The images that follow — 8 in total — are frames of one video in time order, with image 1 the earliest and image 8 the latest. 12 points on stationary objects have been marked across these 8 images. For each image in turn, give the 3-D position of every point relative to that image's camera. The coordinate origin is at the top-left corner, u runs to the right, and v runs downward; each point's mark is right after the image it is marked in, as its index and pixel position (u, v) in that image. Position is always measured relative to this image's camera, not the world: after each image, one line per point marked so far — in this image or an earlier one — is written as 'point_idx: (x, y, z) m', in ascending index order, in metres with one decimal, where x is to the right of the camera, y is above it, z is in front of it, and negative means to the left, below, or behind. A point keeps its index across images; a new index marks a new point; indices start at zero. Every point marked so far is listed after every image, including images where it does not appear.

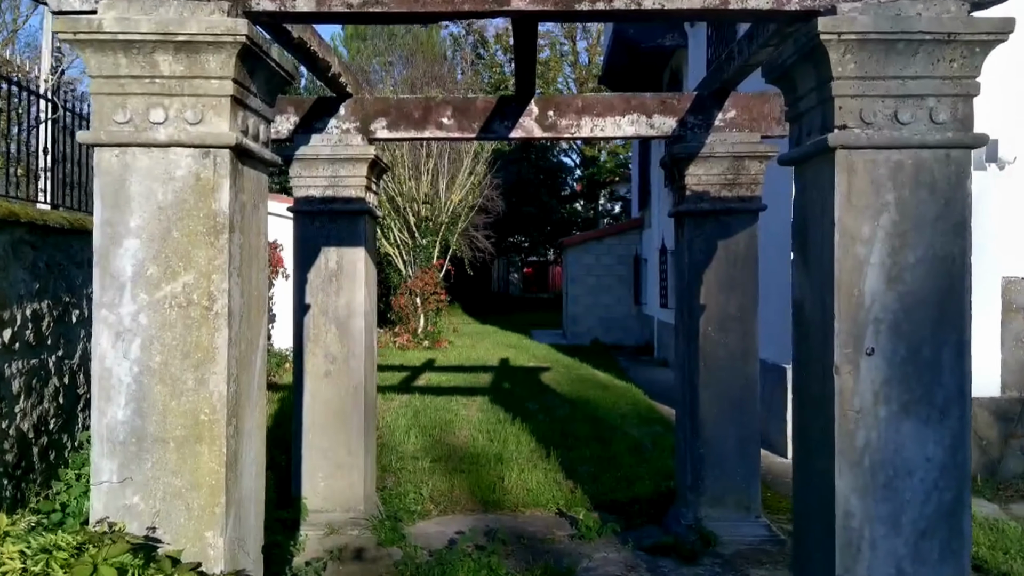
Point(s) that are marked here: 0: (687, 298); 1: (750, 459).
0: (+1.5, -0.1, +4.9) m
1: (+2.0, -1.4, +4.9) m
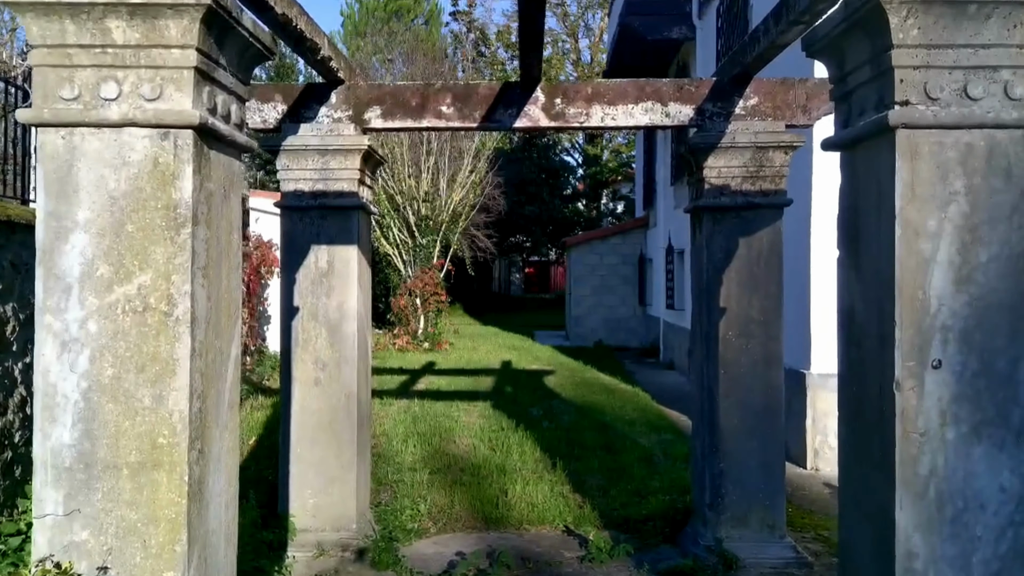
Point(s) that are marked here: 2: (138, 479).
0: (+1.5, -0.1, +4.6) m
1: (+2.0, -1.4, +4.5) m
2: (-1.5, -0.7, +2.3) m
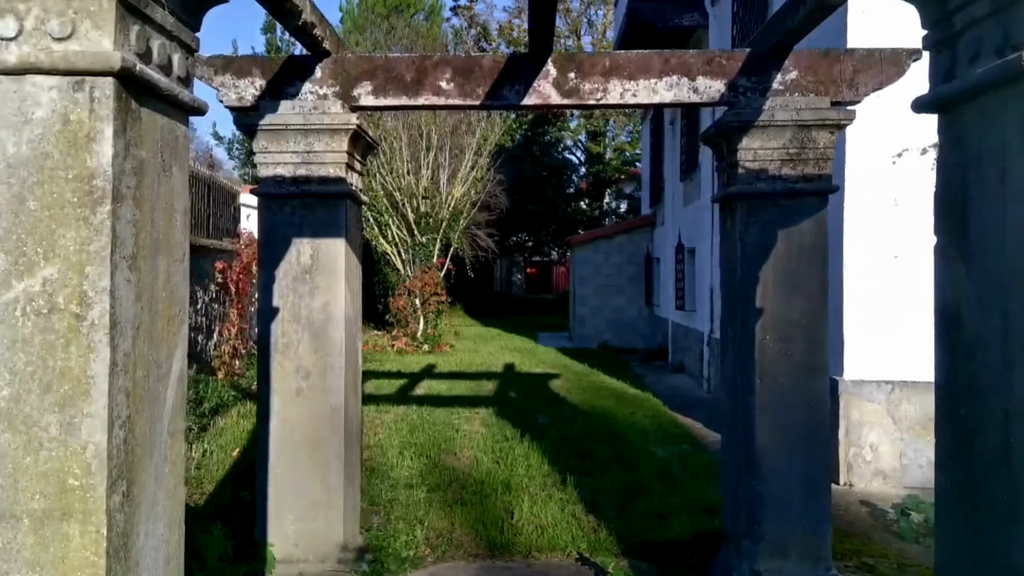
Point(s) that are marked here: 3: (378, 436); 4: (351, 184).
0: (+1.5, -0.1, +4.0) m
1: (+2.0, -1.4, +4.0) m
2: (-1.4, -0.7, +1.8) m
3: (-1.6, -1.7, +6.9) m
4: (-1.1, +0.7, +4.2) m
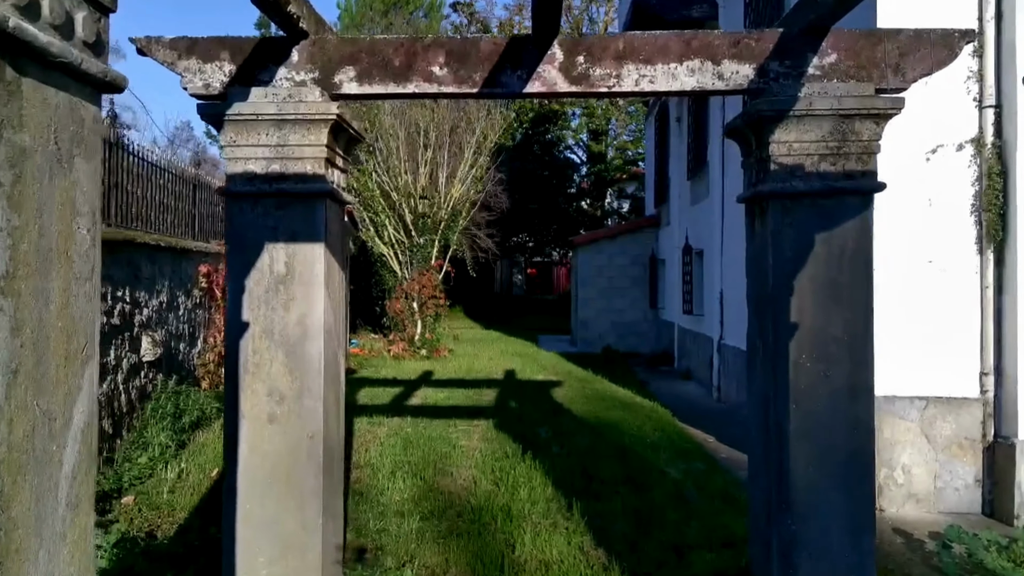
0: (+1.6, -0.1, +3.5) m
1: (+2.1, -1.5, +3.5) m
2: (-1.4, -0.8, +1.3) m
3: (-1.5, -1.8, +6.4) m
4: (-1.1, +0.7, +3.7) m
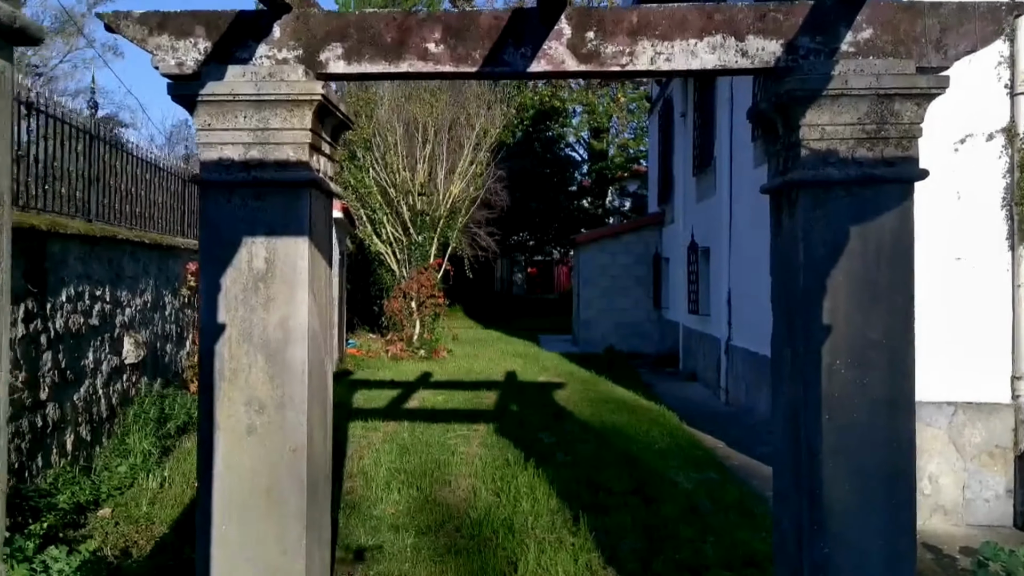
0: (+1.6, -0.1, +3.2) m
1: (+2.1, -1.5, +3.2) m
2: (-1.4, -0.8, +1.0) m
3: (-1.5, -1.8, +6.1) m
4: (-1.1, +0.7, +3.4) m
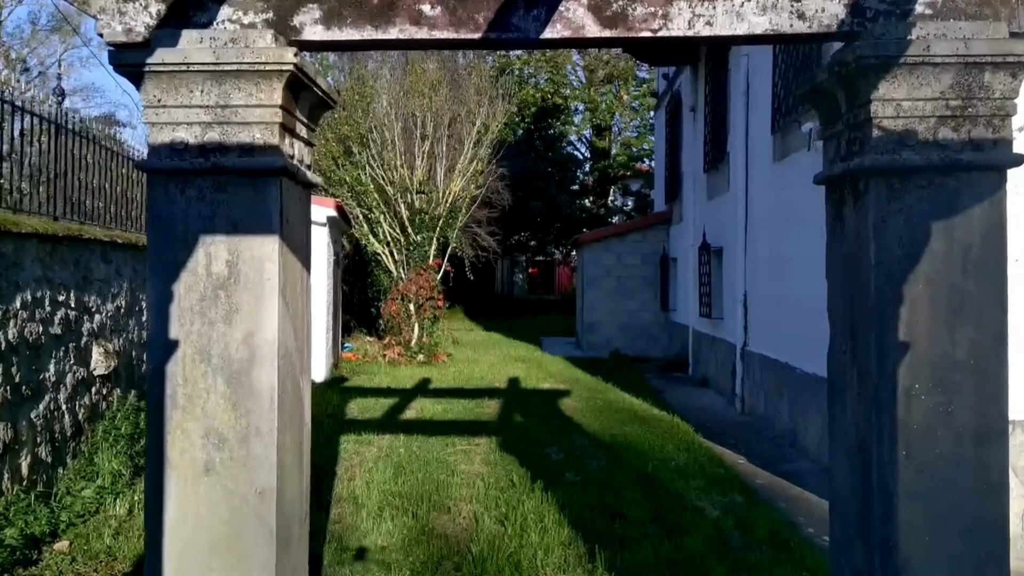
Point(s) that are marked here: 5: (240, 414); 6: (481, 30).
0: (+1.6, -0.2, +2.7) m
1: (+2.1, -1.5, +2.6) m
2: (-1.3, -0.8, +0.4) m
3: (-1.5, -1.8, +5.5) m
4: (-1.1, +0.6, +2.8) m
5: (-1.2, -0.6, +2.7) m
6: (-0.1, +1.2, +2.8) m
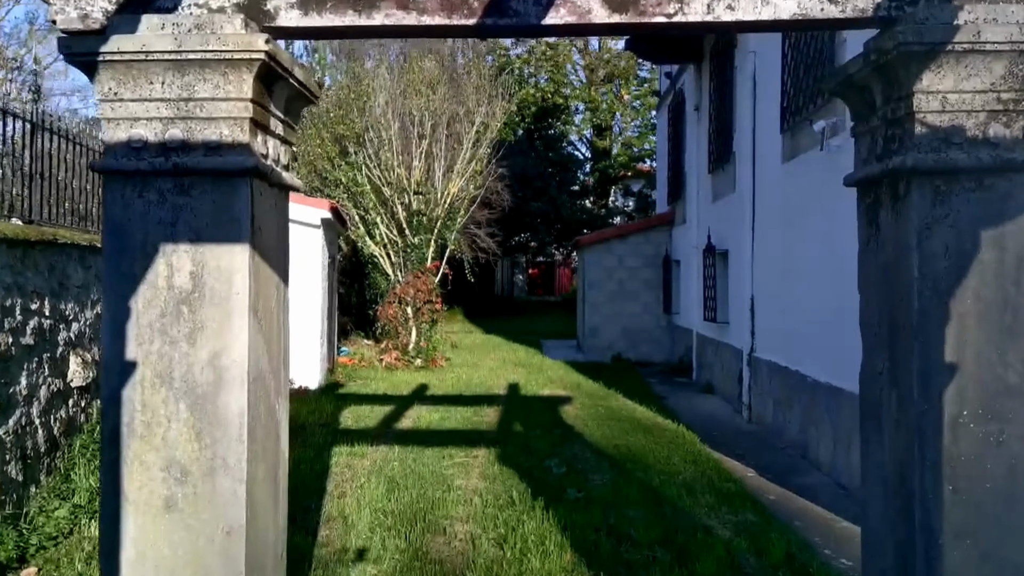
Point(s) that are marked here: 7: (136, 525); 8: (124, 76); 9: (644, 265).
0: (+1.6, -0.2, +2.4) m
1: (+2.1, -1.6, +2.3) m
2: (-1.3, -0.9, +0.1) m
3: (-1.5, -1.9, +5.3) m
4: (-1.1, +0.6, +2.6) m
5: (-1.2, -0.6, +2.4) m
6: (-0.2, +1.2, +2.5) m
7: (-1.5, -1.0, +2.4) m
8: (-1.6, +0.9, +2.4) m
9: (+3.3, +0.6, +14.8) m
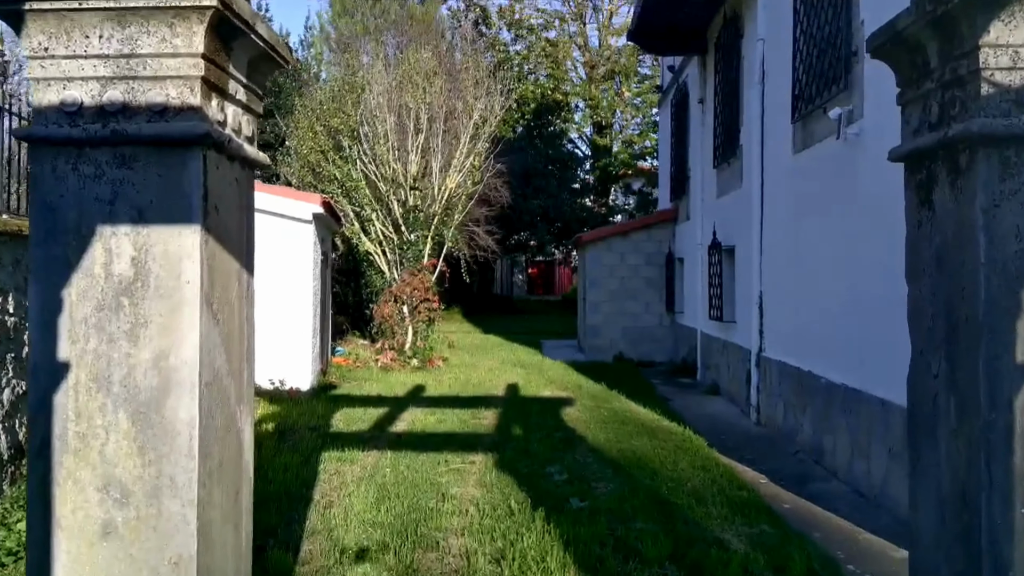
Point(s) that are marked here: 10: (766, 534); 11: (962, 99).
0: (+1.6, -0.2, +2.0) m
1: (+2.1, -1.5, +2.0) m
2: (-1.3, -0.9, -0.2) m
3: (-1.5, -1.8, +4.9) m
4: (-1.1, +0.6, +2.2) m
5: (-1.2, -0.6, +2.1) m
6: (-0.2, +1.2, +2.2) m
7: (-1.5, -0.9, +2.0) m
8: (-1.6, +0.9, +2.1) m
9: (+3.3, +0.6, +14.5) m
10: (+2.0, -1.9, +4.7) m
11: (+1.6, +0.7, +2.1) m
